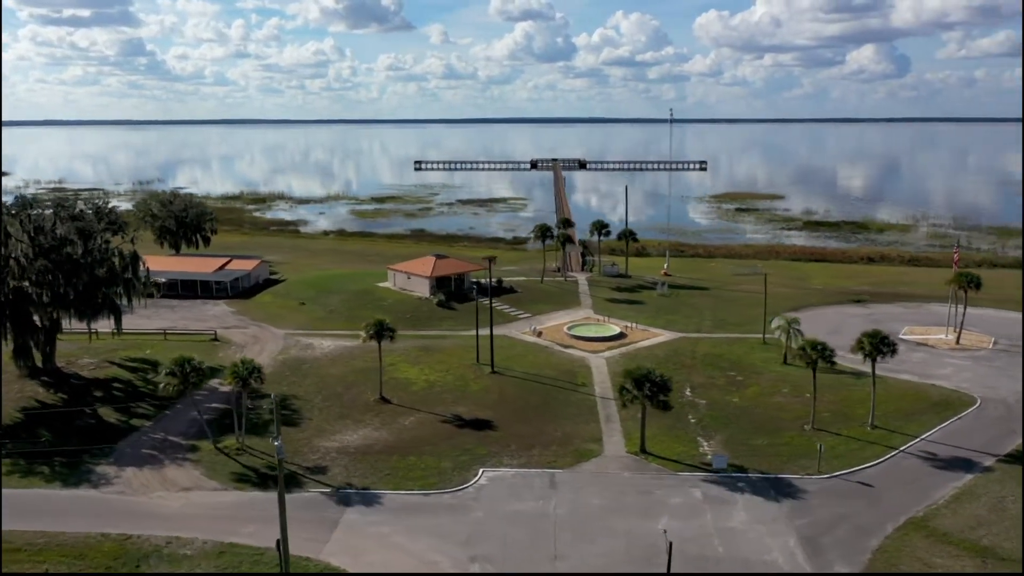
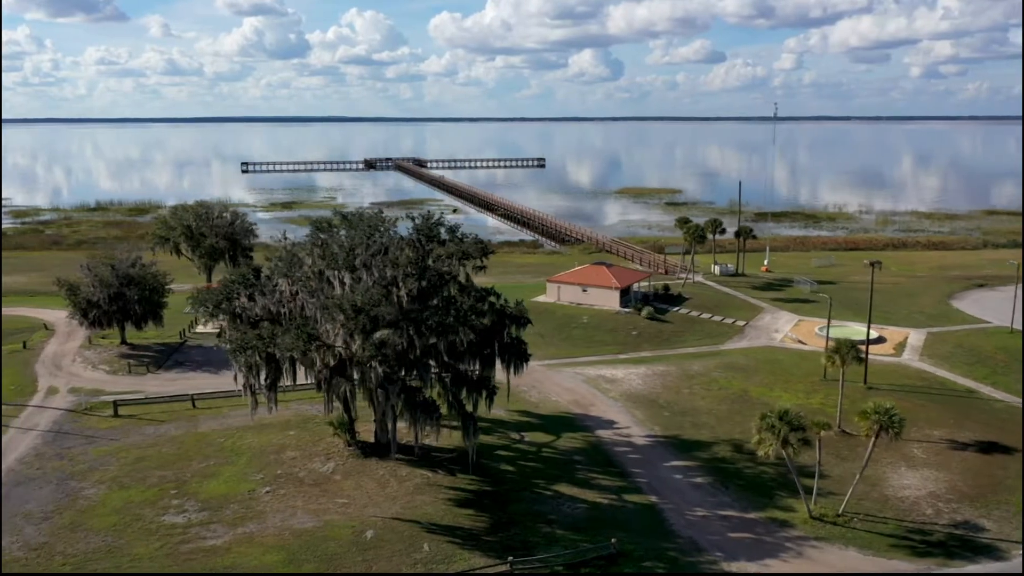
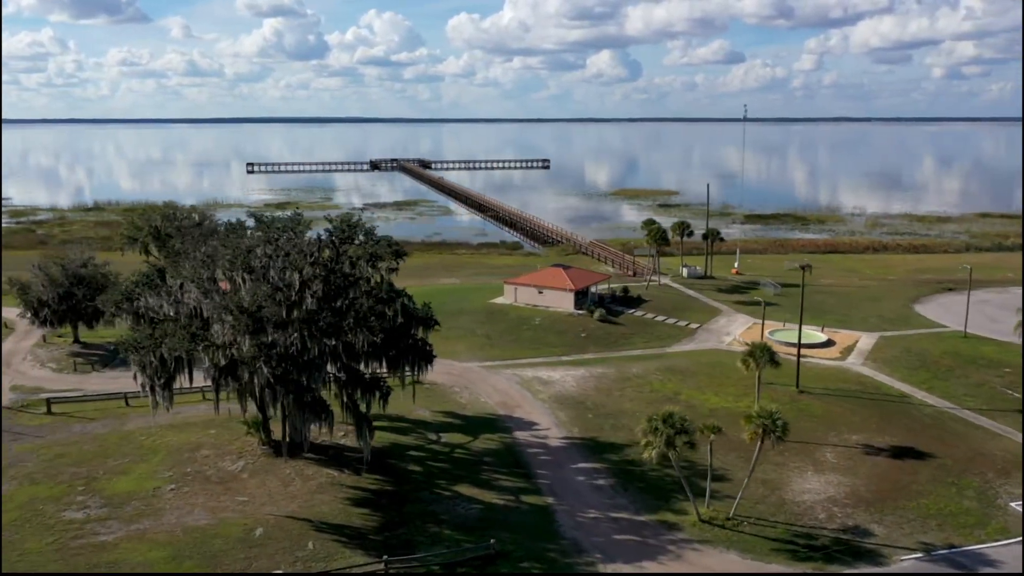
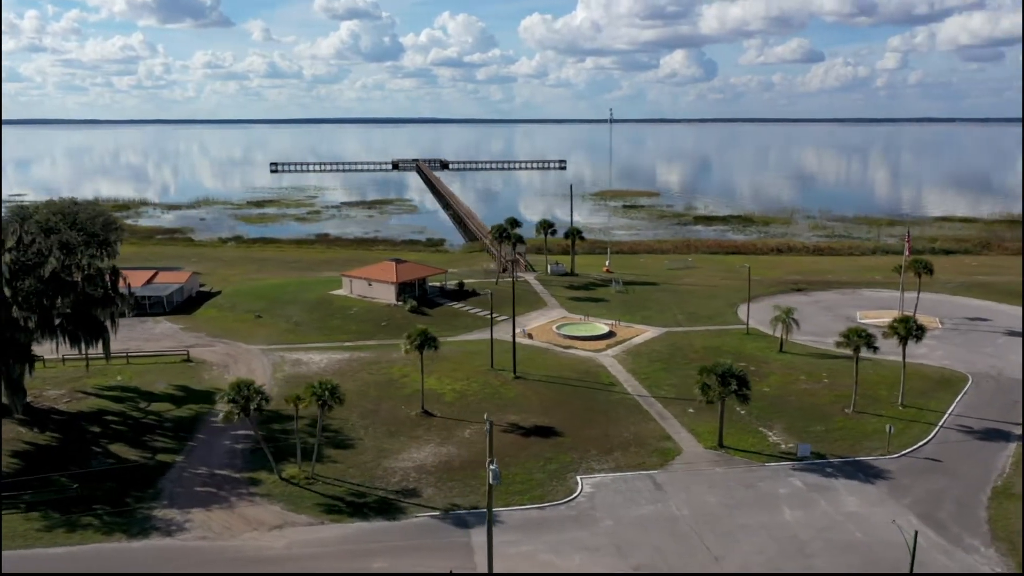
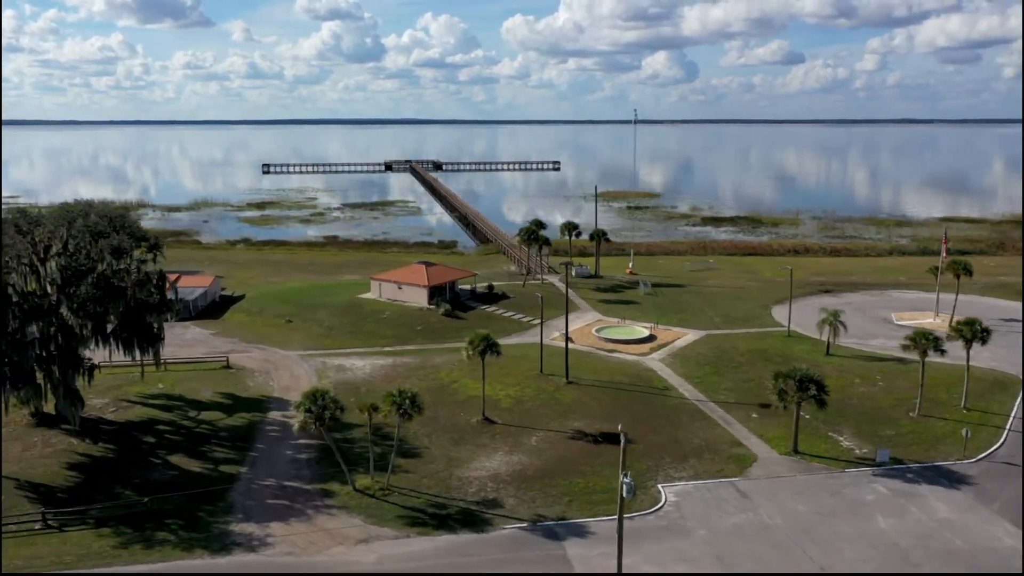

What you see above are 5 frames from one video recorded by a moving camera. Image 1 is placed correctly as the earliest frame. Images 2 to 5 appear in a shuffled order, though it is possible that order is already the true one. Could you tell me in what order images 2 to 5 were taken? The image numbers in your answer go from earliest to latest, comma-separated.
4, 5, 3, 2
